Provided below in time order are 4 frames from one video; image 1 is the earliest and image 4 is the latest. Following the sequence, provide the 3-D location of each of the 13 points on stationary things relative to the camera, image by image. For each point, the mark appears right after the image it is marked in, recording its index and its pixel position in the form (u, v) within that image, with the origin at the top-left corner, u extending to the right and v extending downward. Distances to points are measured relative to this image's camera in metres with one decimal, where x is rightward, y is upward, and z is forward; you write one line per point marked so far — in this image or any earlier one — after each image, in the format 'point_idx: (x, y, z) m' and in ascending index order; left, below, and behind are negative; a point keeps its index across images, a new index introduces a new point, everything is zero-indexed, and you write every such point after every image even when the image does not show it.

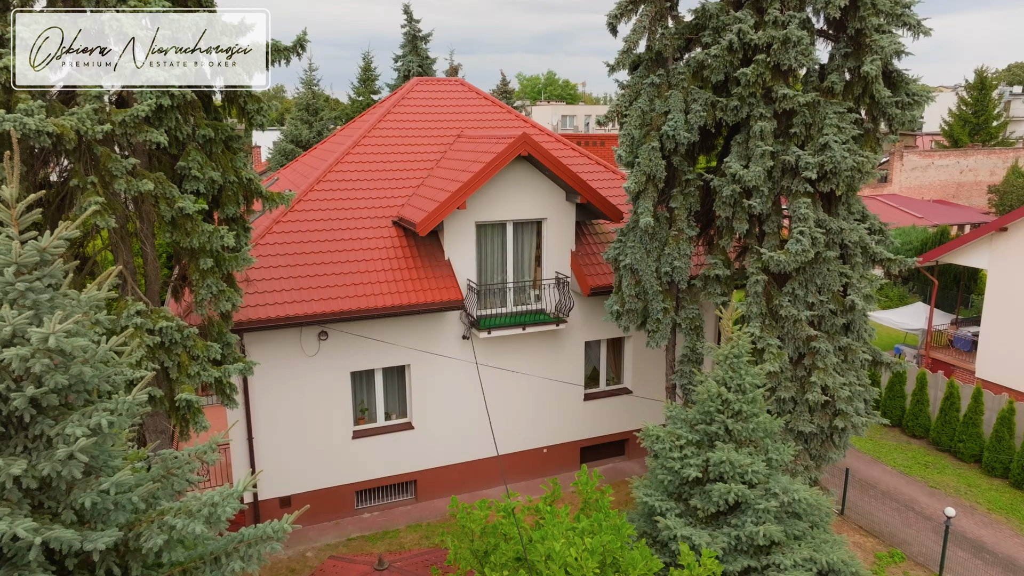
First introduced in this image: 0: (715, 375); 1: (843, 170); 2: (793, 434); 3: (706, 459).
0: (+2.2, -0.9, +7.9) m
1: (+4.9, +1.8, +11.0) m
2: (+4.7, -2.4, +12.3) m
3: (+2.0, -1.7, +7.6) m
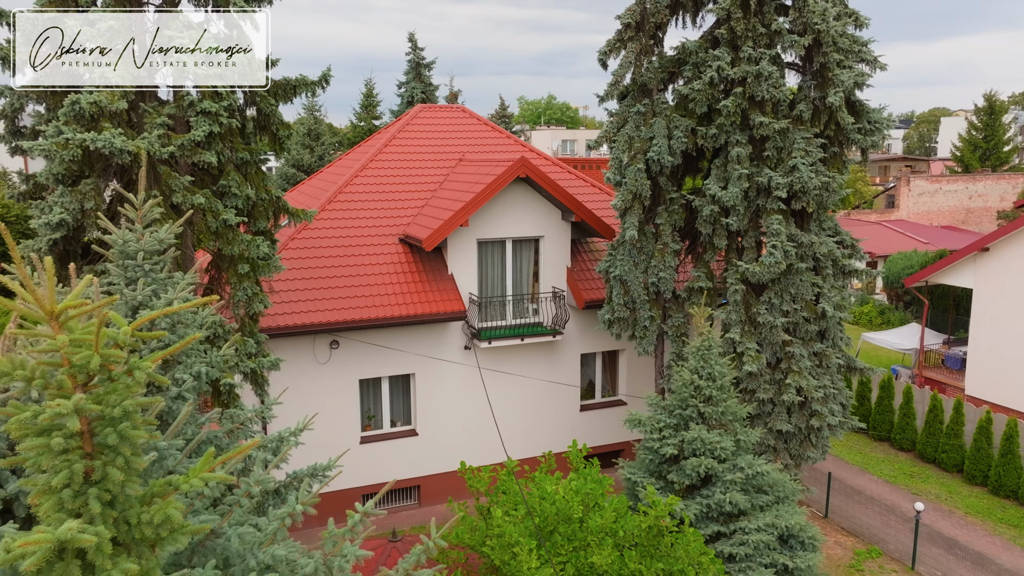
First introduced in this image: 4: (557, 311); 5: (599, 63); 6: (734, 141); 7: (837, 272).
0: (+2.2, -0.9, +9.0) m
1: (+4.9, +1.6, +12.2) m
2: (+4.7, -2.6, +13.3) m
3: (+2.0, -1.7, +8.6) m
4: (+0.9, -0.5, +15.1) m
5: (+1.5, +3.8, +12.4) m
6: (+3.7, +2.4, +12.4) m
7: (+5.8, +0.3, +13.2) m
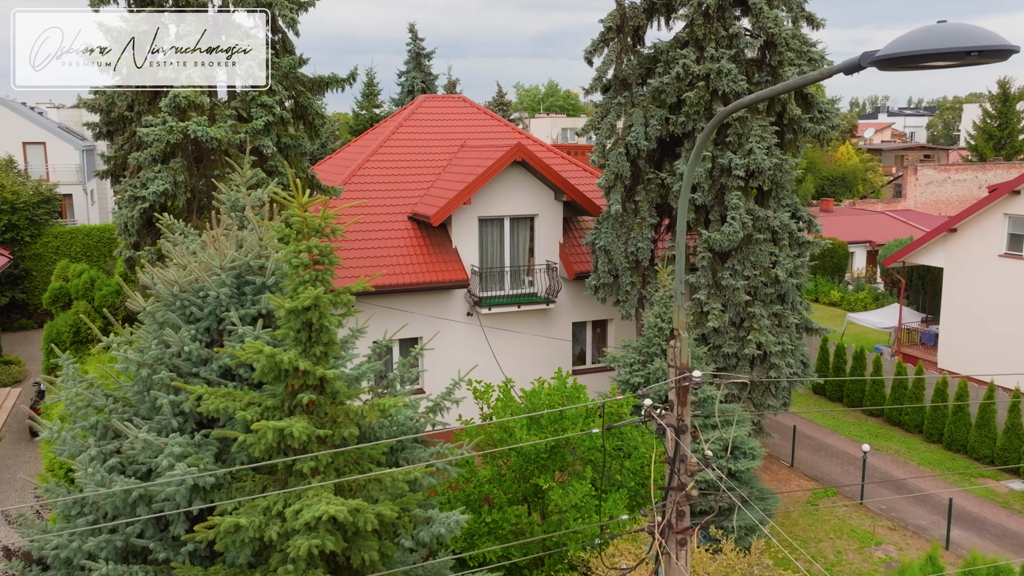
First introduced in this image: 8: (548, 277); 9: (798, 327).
0: (+2.1, -0.4, +11.0) m
1: (+4.8, +2.3, +14.1) m
2: (+4.6, -2.0, +15.3) m
3: (+1.9, -1.2, +10.6) m
4: (+0.9, +0.1, +17.1) m
5: (+1.4, +4.4, +14.4) m
6: (+3.6, +3.1, +14.3) m
7: (+5.7, +0.9, +15.1) m
8: (+0.8, +0.3, +17.2) m
9: (+5.9, -0.8, +15.4) m
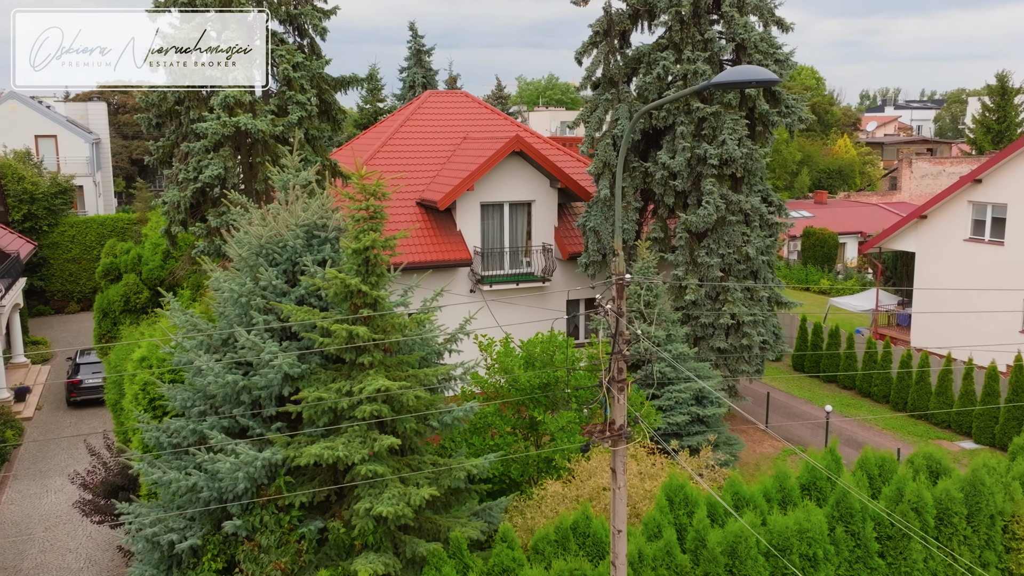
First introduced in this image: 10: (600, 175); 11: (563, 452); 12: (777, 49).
0: (+2.1, +0.1, +12.7) m
1: (+4.8, +2.8, +15.8) m
2: (+4.6, -1.4, +17.0) m
3: (+1.9, -0.7, +12.4) m
4: (+0.9, +0.7, +18.8) m
5: (+1.4, +4.9, +16.0) m
6: (+3.6, +3.6, +16.0) m
7: (+5.7, +1.4, +16.9) m
8: (+0.8, +0.8, +18.9) m
9: (+5.8, -0.3, +17.1) m
10: (+2.0, +2.5, +16.8) m
11: (+0.7, -2.4, +10.5) m
12: (+5.6, +5.1, +15.6) m
